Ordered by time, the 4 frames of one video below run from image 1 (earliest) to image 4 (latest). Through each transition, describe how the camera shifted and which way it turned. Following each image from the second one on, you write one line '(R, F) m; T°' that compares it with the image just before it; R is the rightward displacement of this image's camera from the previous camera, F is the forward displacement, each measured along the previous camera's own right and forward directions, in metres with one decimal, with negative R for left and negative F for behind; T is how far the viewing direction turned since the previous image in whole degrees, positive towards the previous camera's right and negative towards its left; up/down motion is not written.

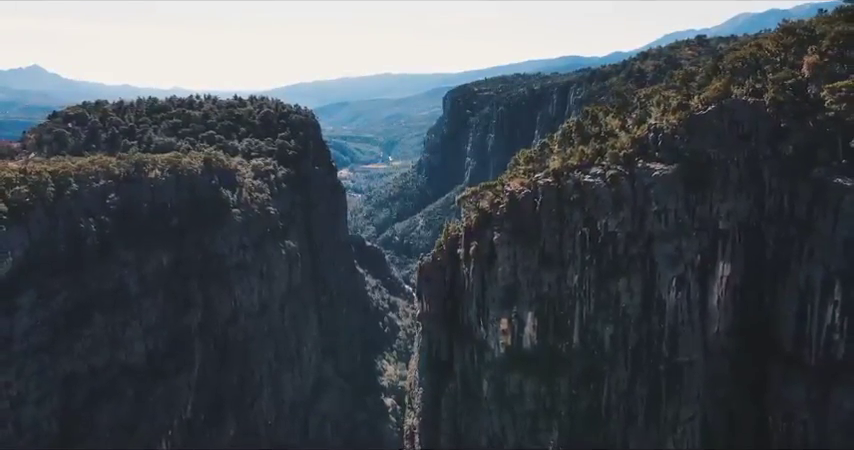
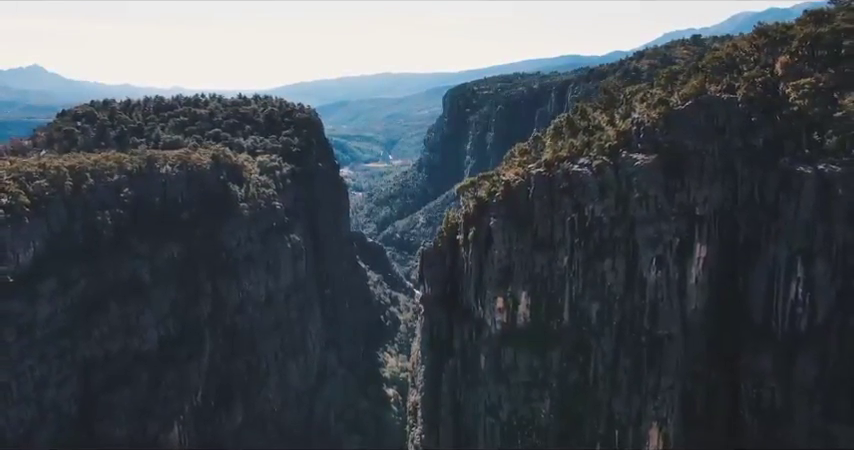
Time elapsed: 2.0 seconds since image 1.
(-0.1, -2.8) m; 0°
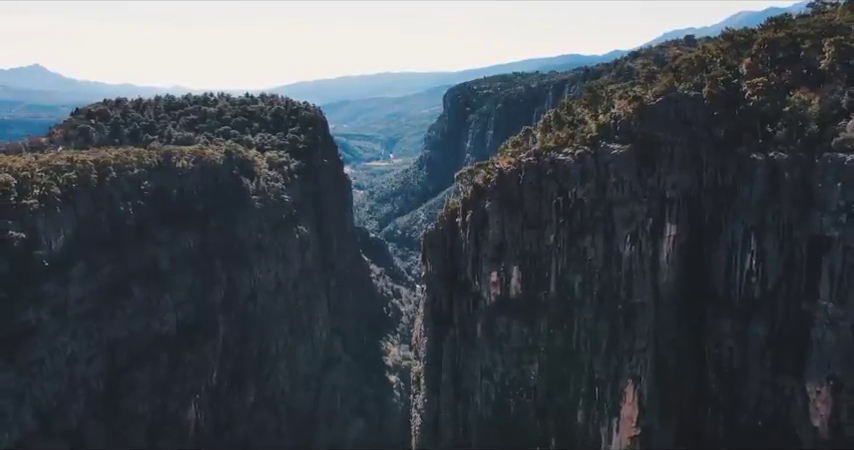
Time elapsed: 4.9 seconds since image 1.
(-0.1, -4.4) m; 0°
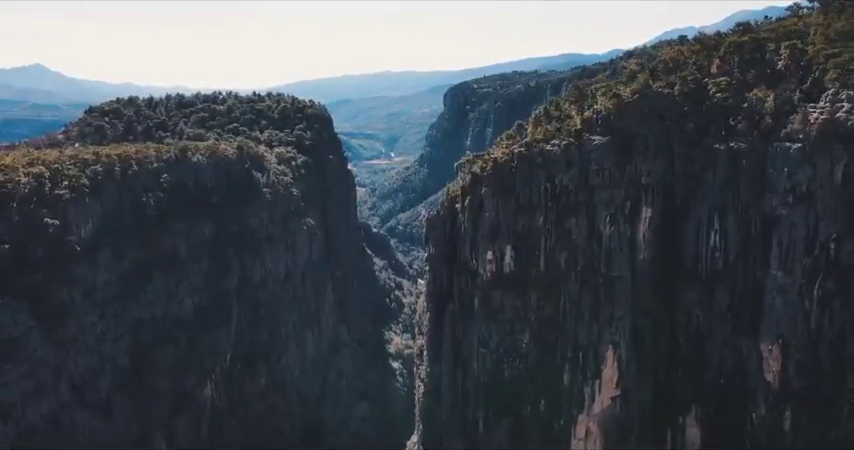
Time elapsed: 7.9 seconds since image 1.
(-0.1, -4.6) m; 0°
